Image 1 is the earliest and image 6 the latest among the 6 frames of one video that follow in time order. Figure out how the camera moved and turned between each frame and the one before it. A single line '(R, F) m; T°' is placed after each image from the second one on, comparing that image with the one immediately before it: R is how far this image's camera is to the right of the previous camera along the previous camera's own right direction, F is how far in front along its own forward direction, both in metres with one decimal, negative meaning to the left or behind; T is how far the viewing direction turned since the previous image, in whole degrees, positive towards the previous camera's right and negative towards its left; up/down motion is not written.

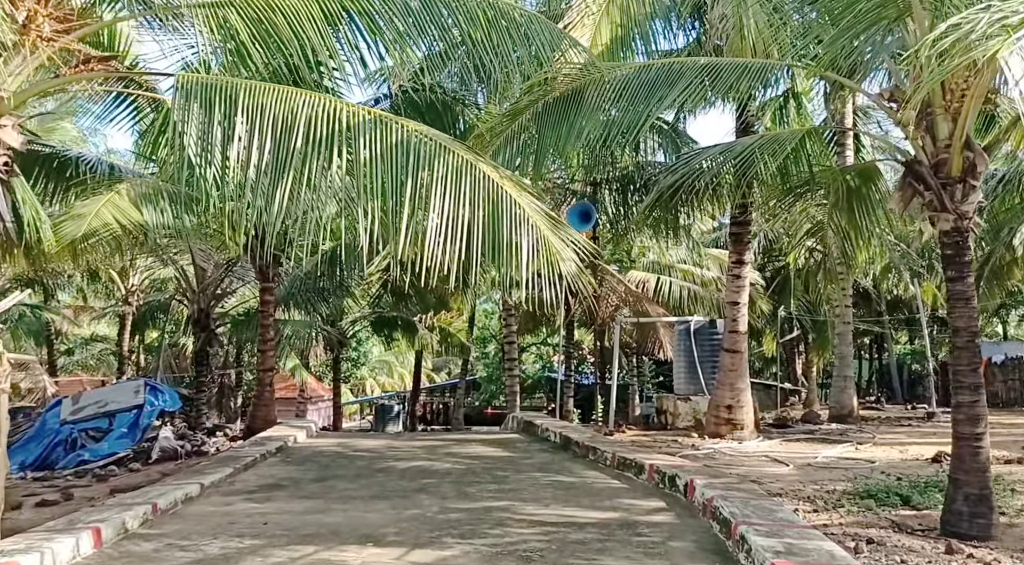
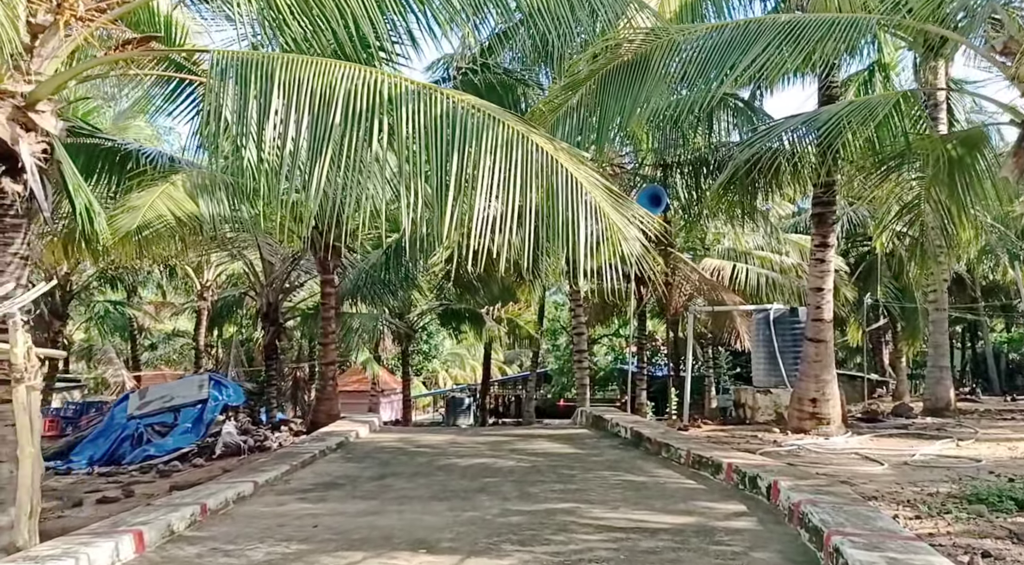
(+0.1, +0.6) m; -4°
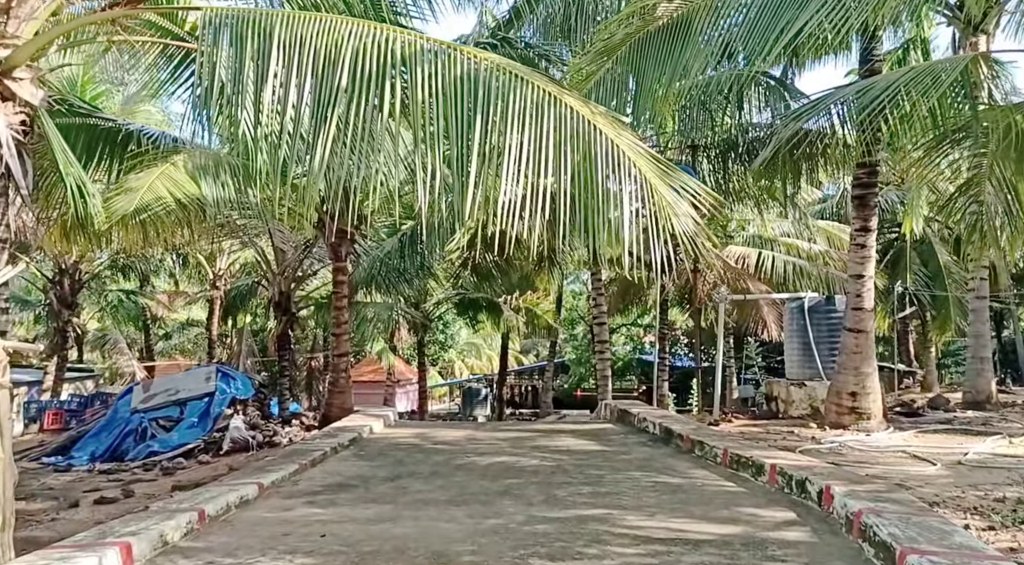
(-0.1, +0.7) m; -1°
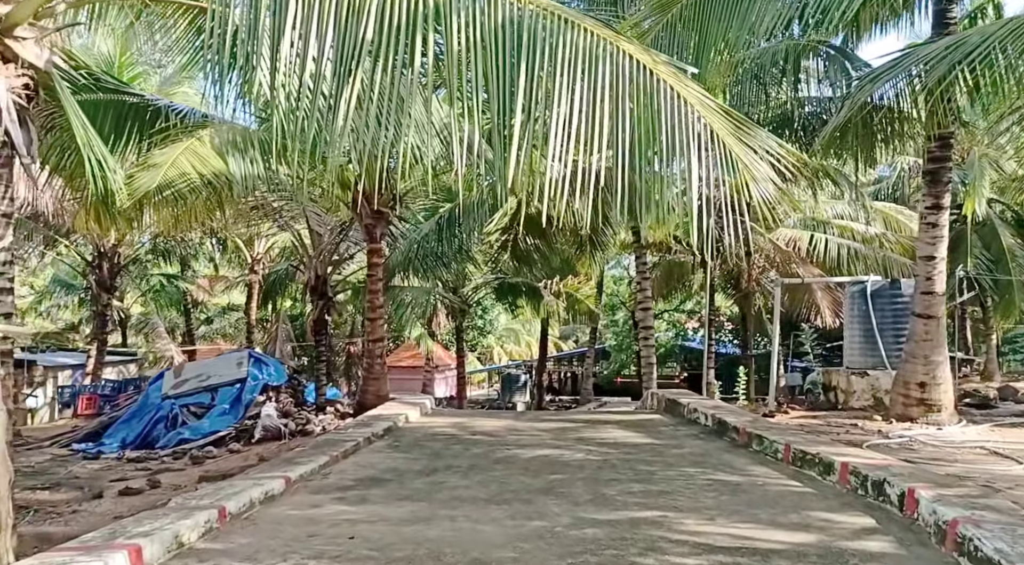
(0.0, +0.6) m; -2°
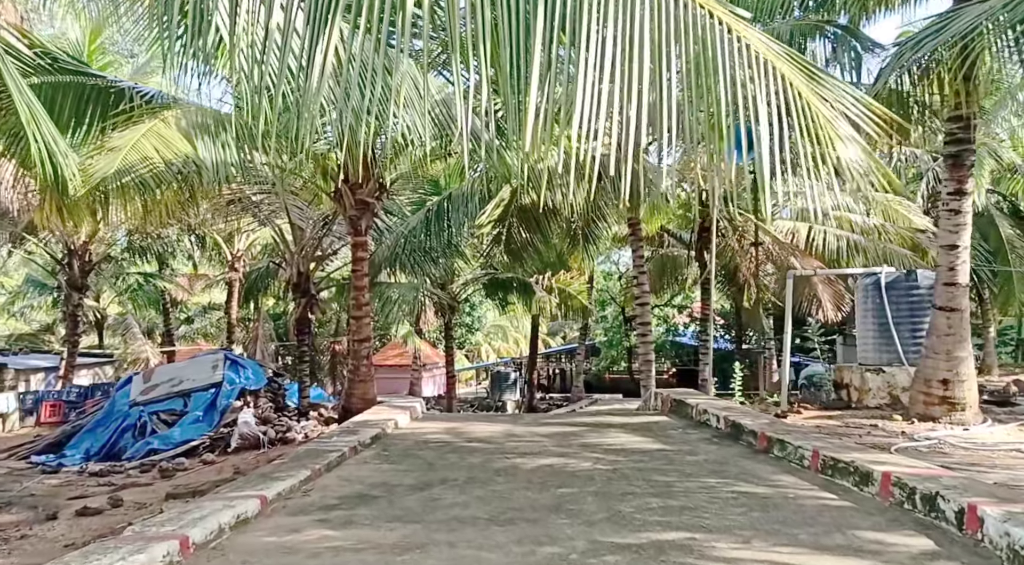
(-0.1, +0.8) m; +1°
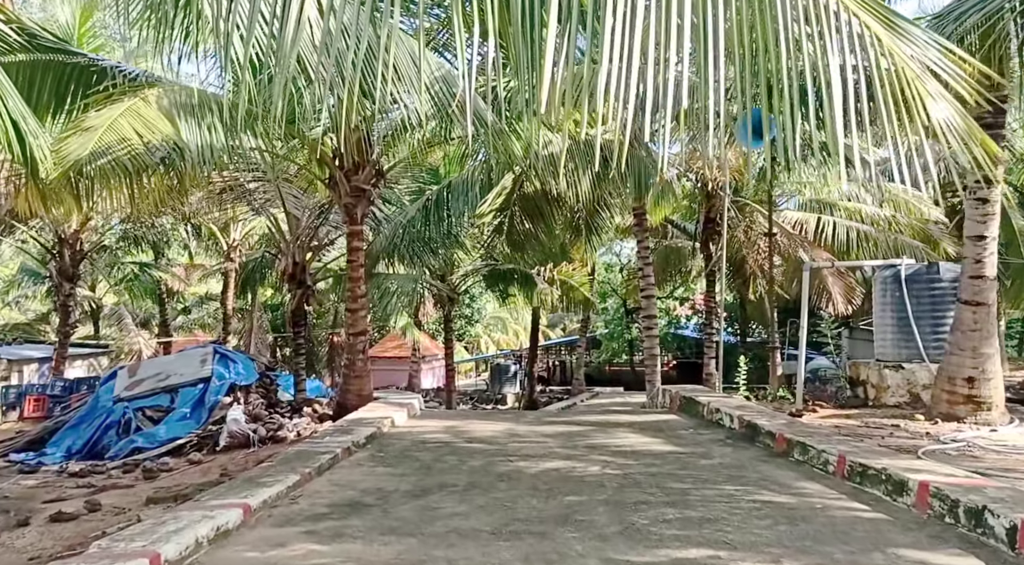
(0.0, +0.5) m; 0°
